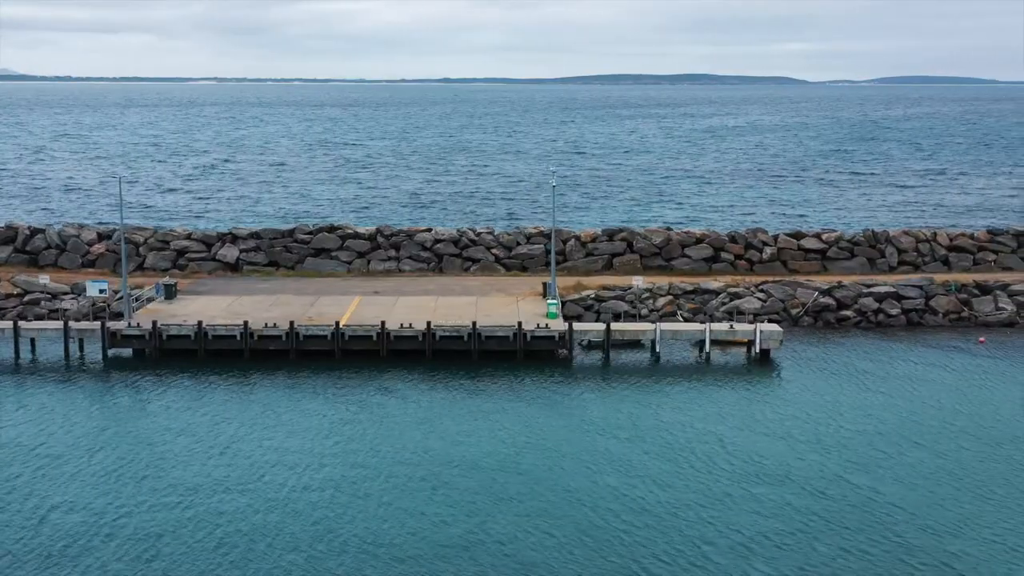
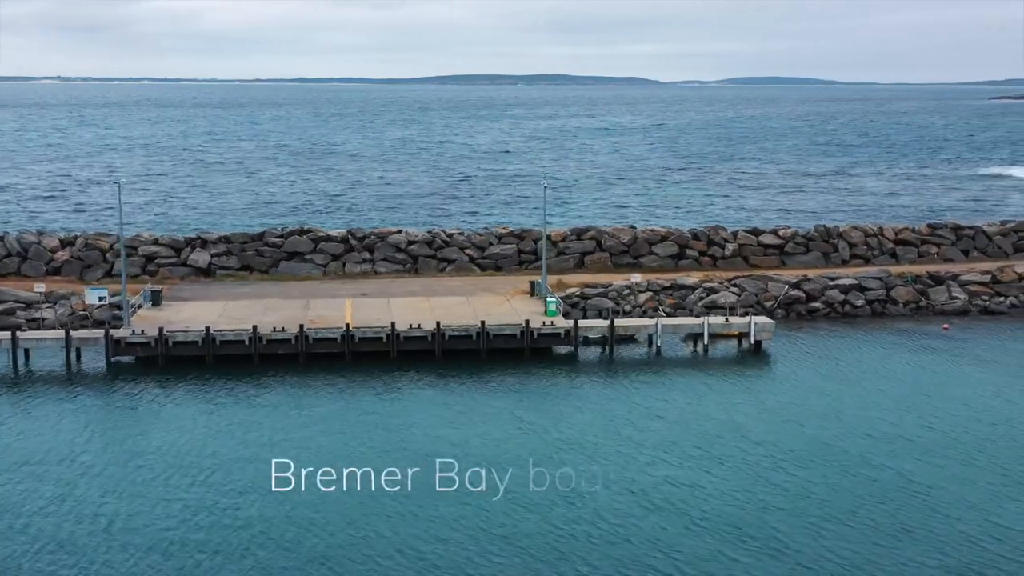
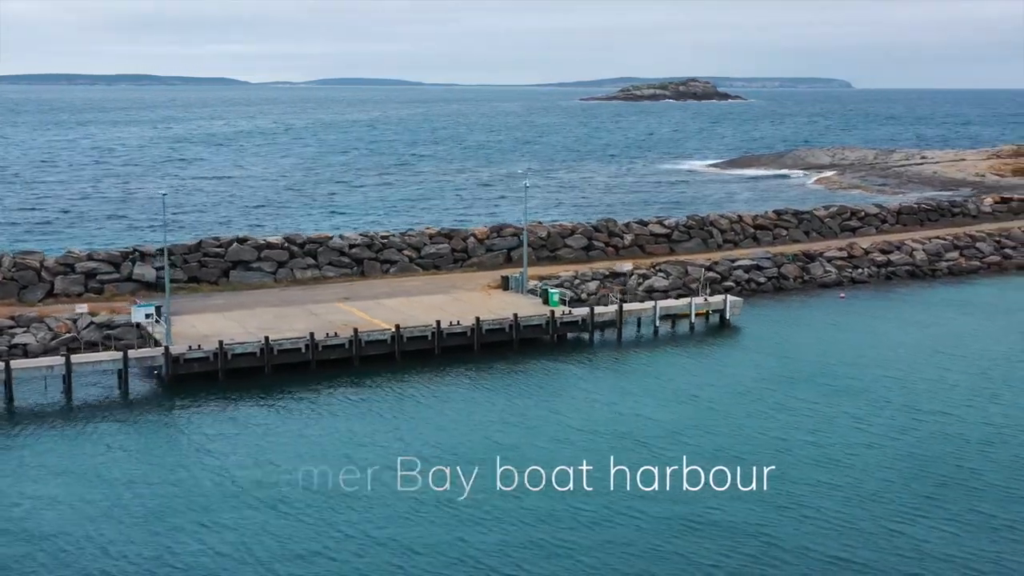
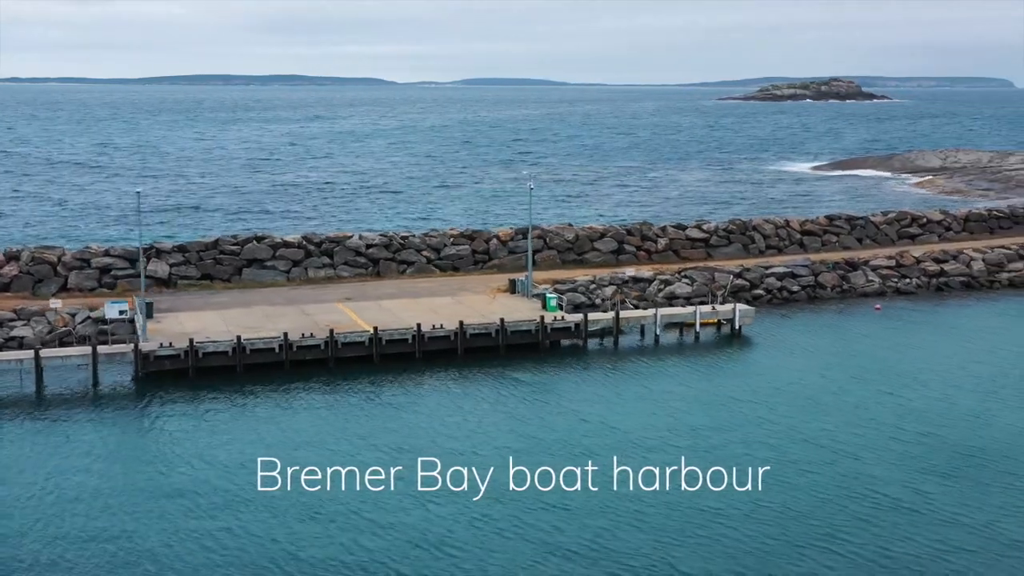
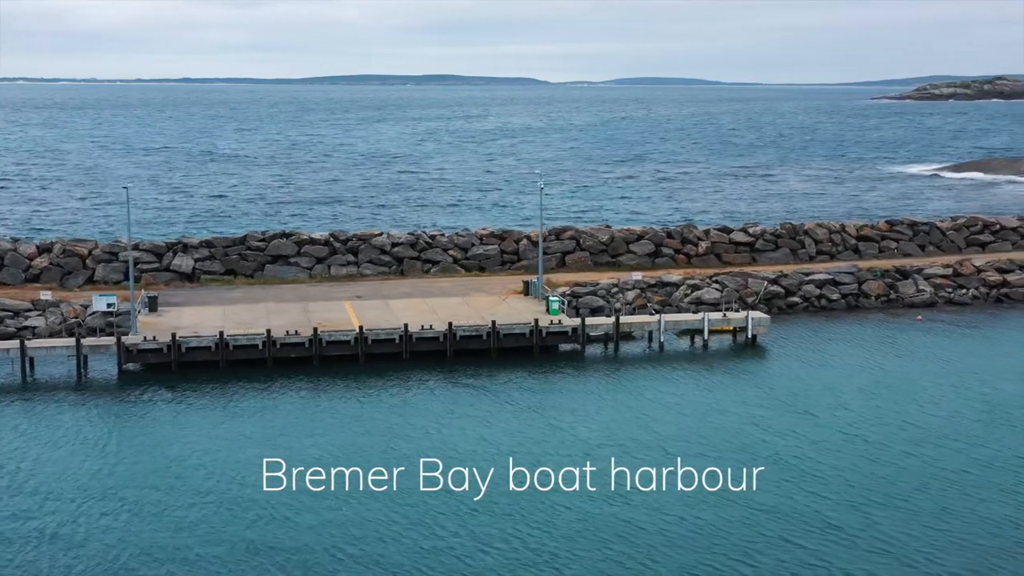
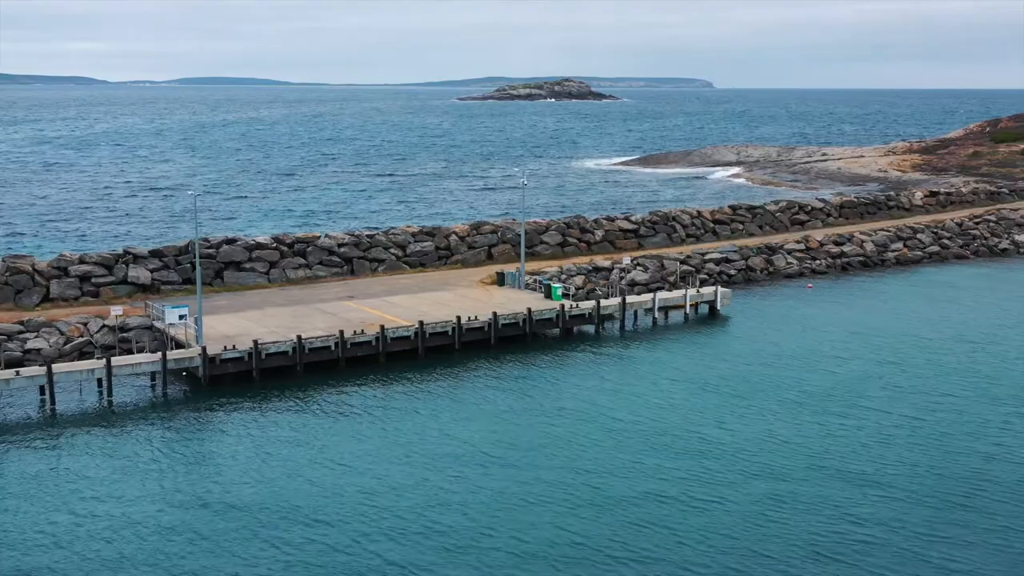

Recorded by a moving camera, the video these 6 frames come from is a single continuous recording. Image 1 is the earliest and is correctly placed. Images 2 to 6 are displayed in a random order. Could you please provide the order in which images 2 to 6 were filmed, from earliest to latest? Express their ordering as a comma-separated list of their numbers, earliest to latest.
2, 5, 4, 3, 6
